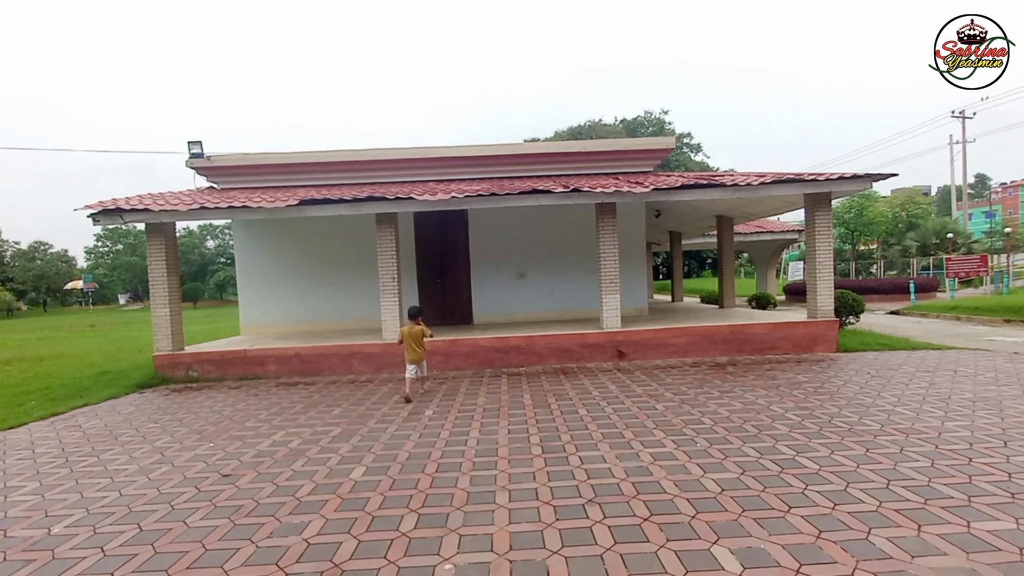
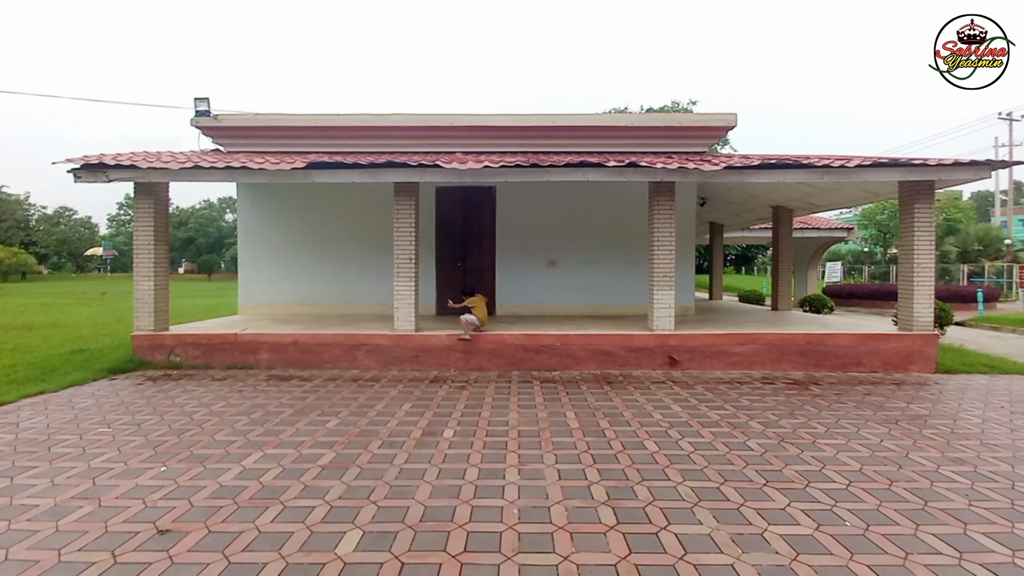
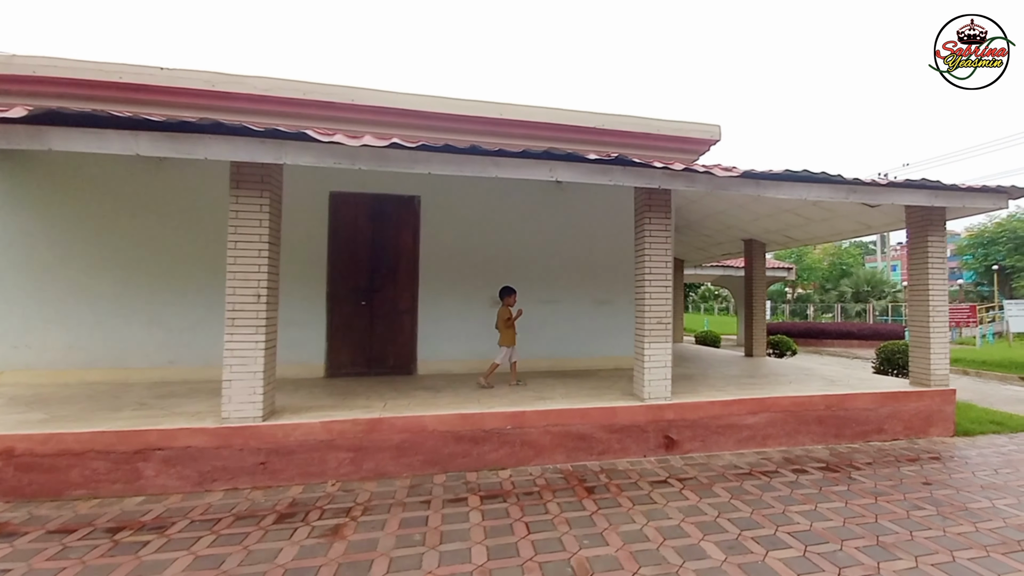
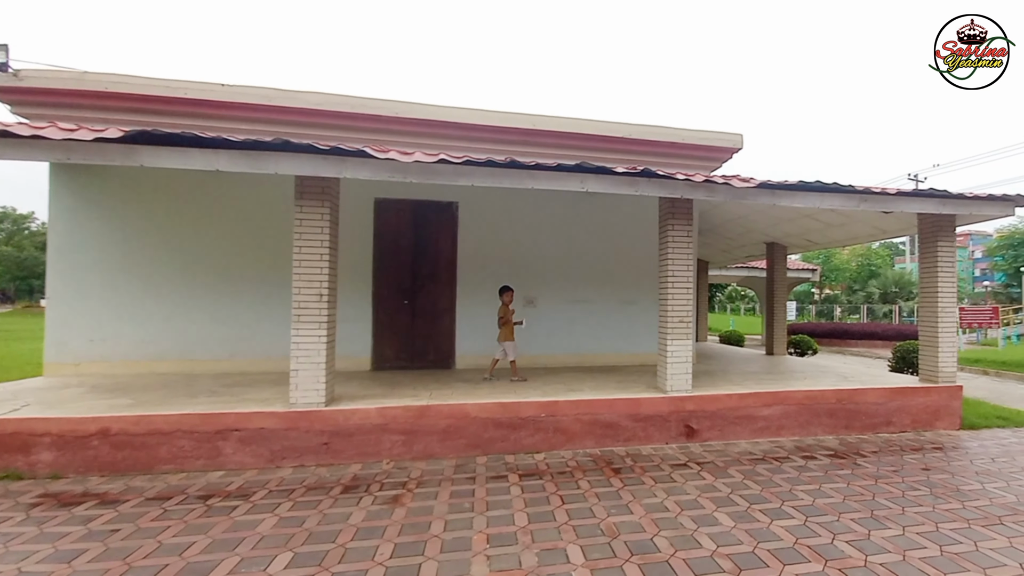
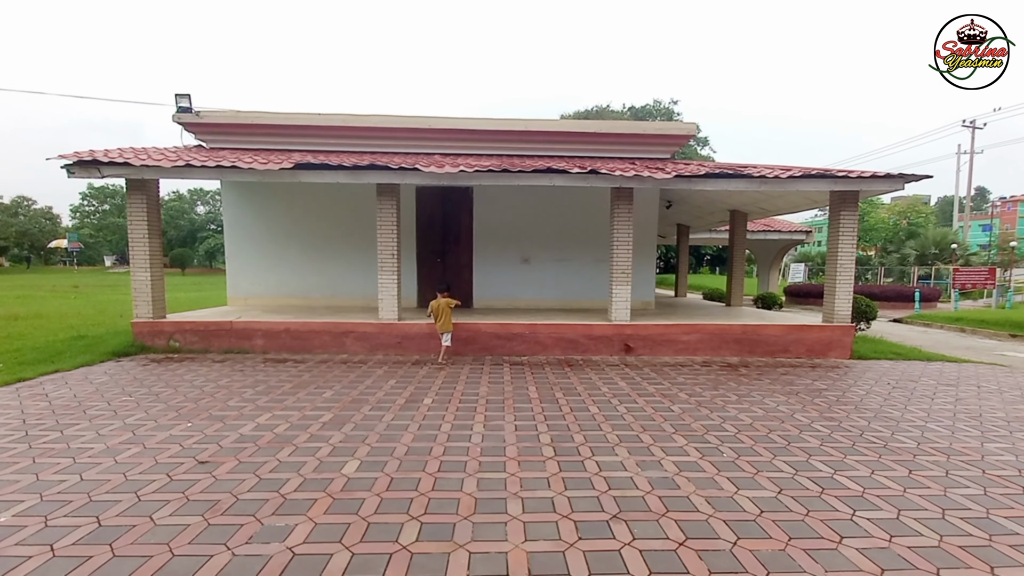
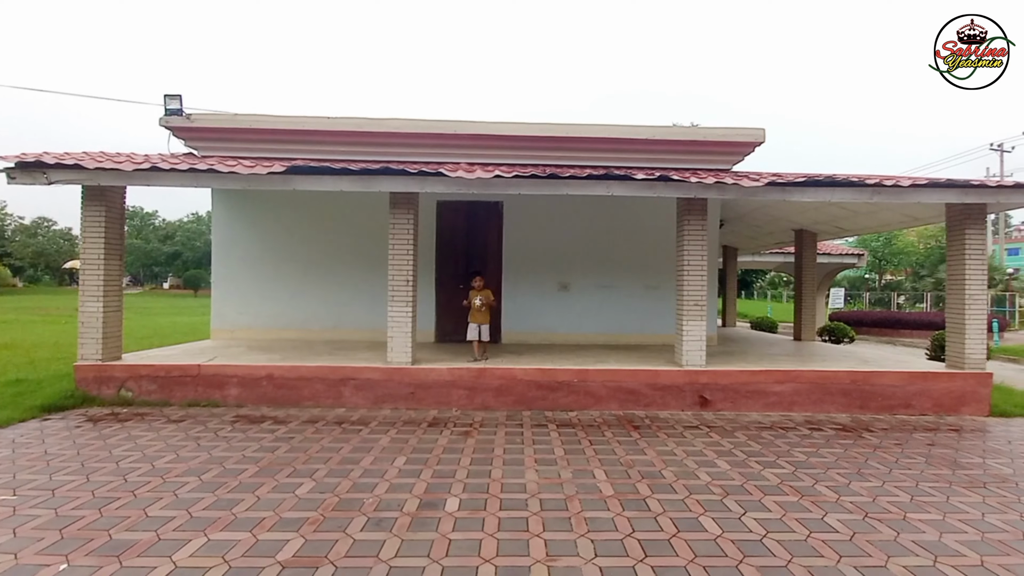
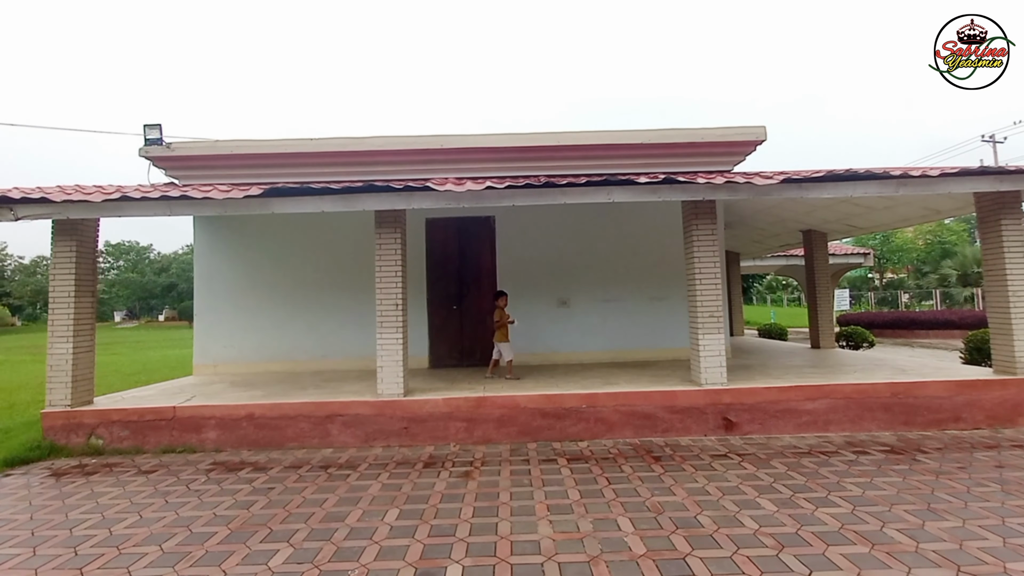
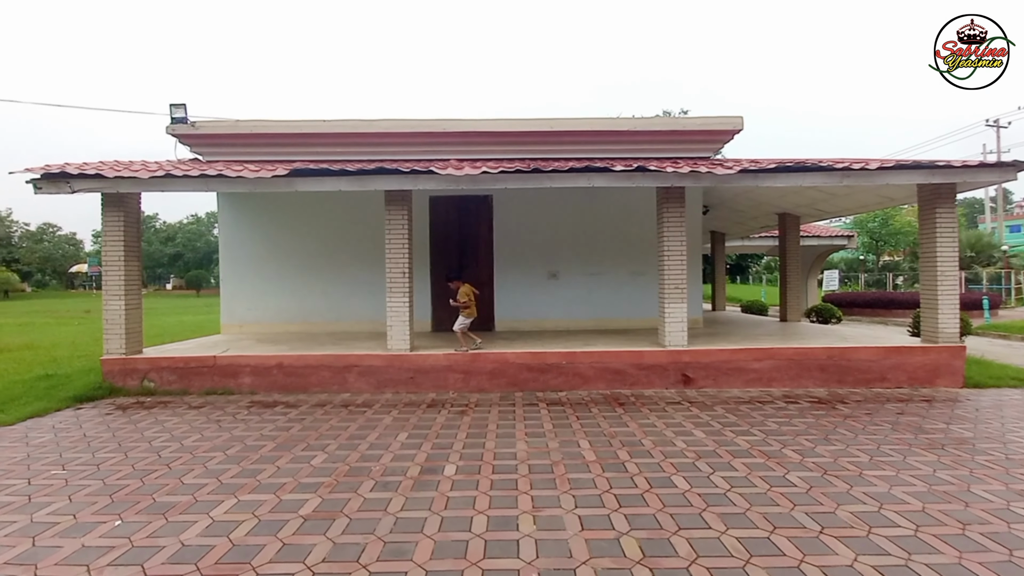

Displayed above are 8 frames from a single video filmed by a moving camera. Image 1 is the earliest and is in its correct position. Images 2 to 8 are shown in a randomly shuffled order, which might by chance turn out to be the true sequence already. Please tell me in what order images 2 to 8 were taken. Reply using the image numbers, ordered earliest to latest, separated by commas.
5, 2, 8, 6, 7, 4, 3
